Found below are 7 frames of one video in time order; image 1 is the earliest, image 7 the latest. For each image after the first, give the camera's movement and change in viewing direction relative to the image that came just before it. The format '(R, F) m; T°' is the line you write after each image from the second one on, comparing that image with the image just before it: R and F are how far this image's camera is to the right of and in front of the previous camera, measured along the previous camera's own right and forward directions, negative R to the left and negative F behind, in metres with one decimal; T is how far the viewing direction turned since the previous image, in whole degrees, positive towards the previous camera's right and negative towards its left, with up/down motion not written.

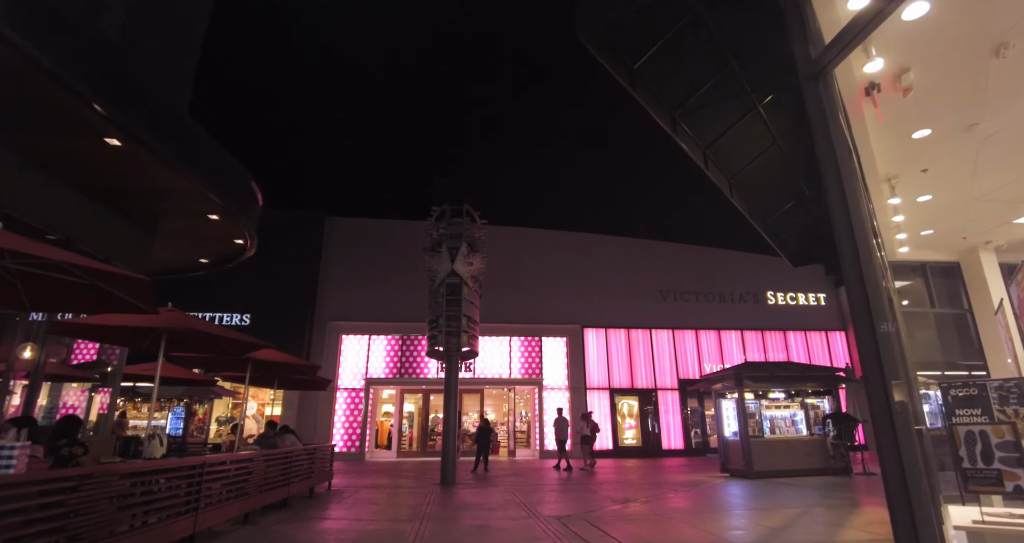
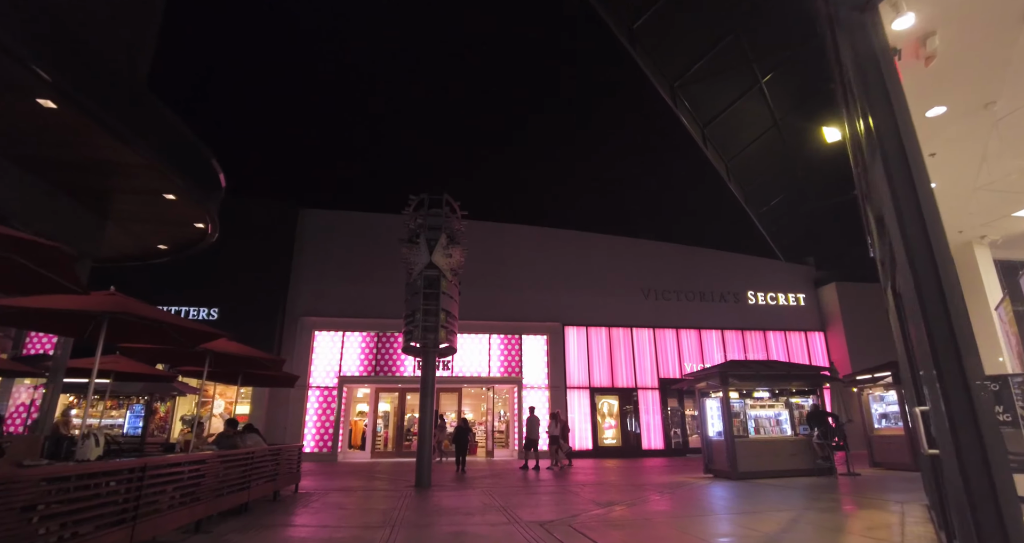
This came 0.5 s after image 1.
(0.0, +0.4) m; +2°
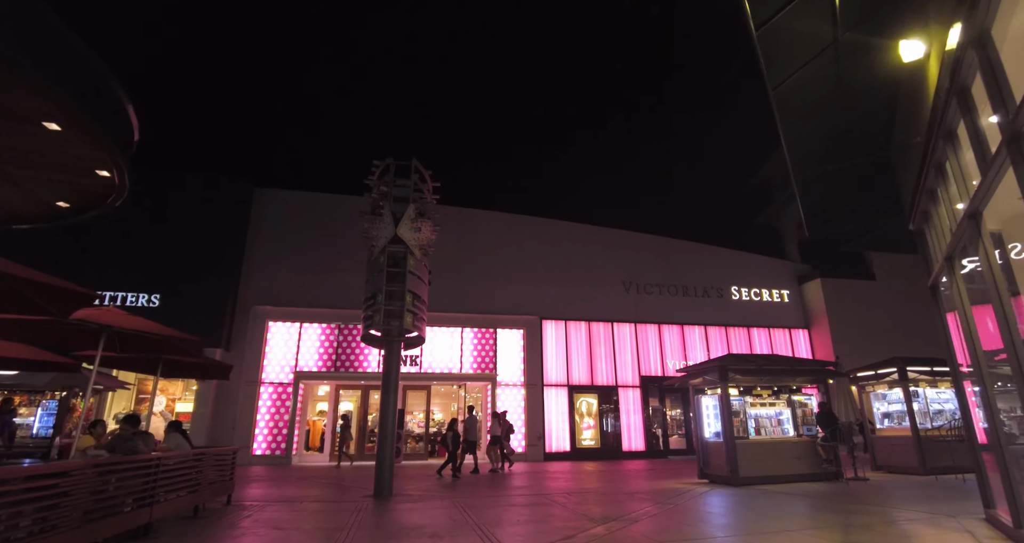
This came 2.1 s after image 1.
(-0.1, +1.3) m; +3°
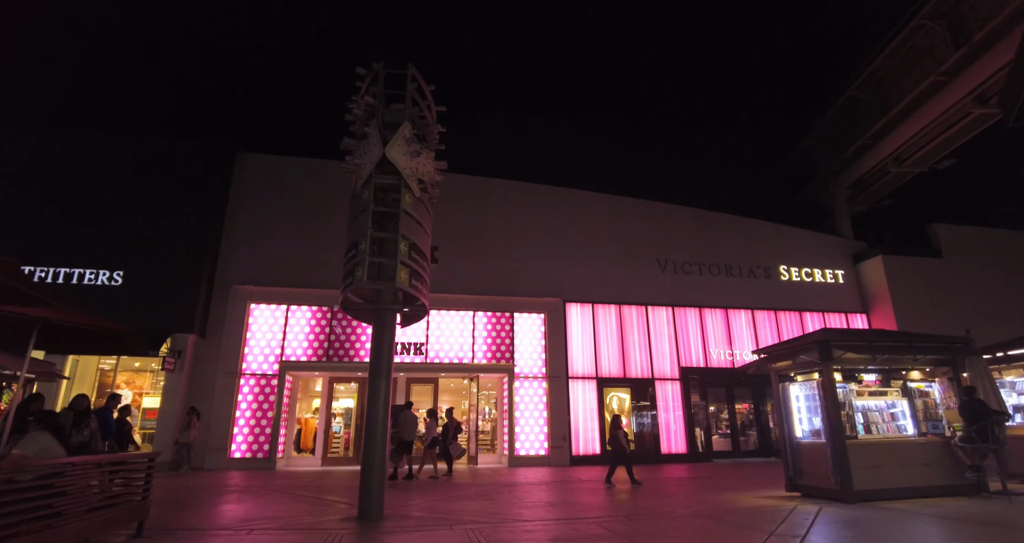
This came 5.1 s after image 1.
(-0.3, +2.4) m; -1°
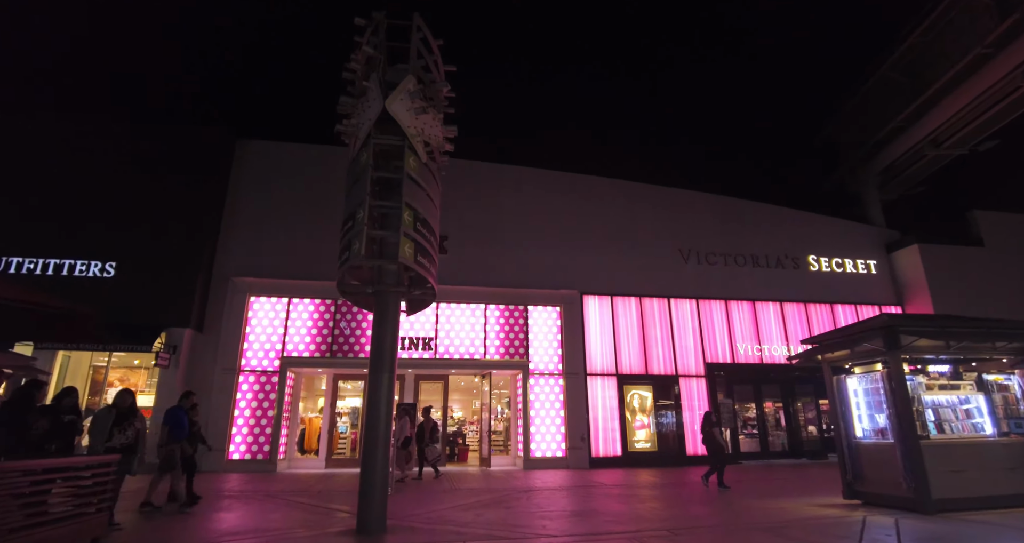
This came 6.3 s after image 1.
(-0.1, +0.9) m; -1°
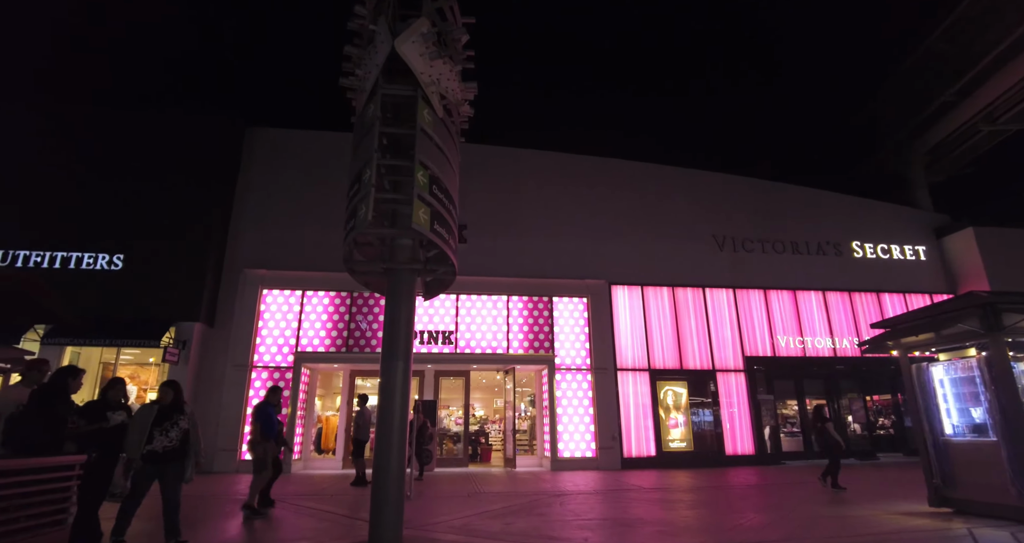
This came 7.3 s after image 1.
(-0.1, +0.8) m; -2°
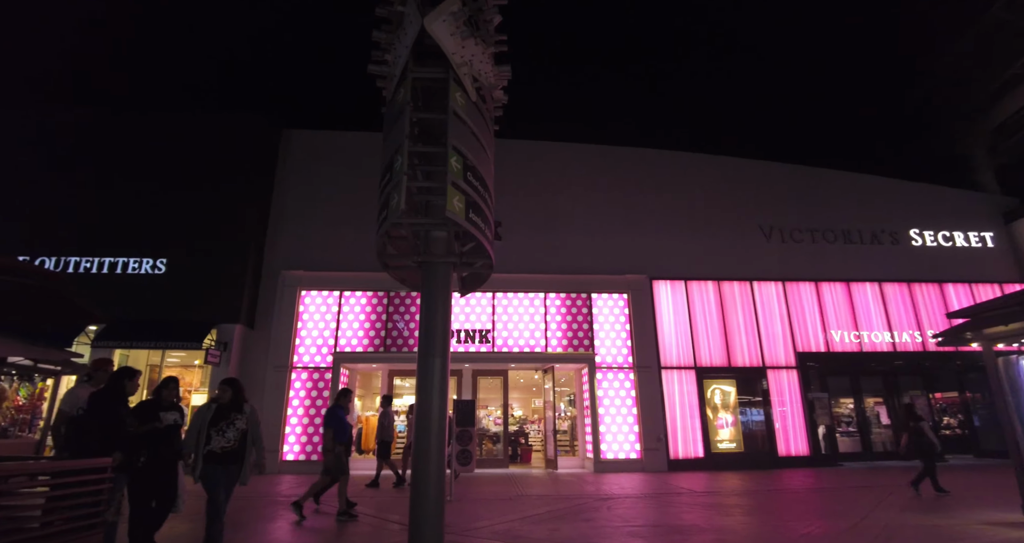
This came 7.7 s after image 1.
(-0.1, +0.3) m; -4°
